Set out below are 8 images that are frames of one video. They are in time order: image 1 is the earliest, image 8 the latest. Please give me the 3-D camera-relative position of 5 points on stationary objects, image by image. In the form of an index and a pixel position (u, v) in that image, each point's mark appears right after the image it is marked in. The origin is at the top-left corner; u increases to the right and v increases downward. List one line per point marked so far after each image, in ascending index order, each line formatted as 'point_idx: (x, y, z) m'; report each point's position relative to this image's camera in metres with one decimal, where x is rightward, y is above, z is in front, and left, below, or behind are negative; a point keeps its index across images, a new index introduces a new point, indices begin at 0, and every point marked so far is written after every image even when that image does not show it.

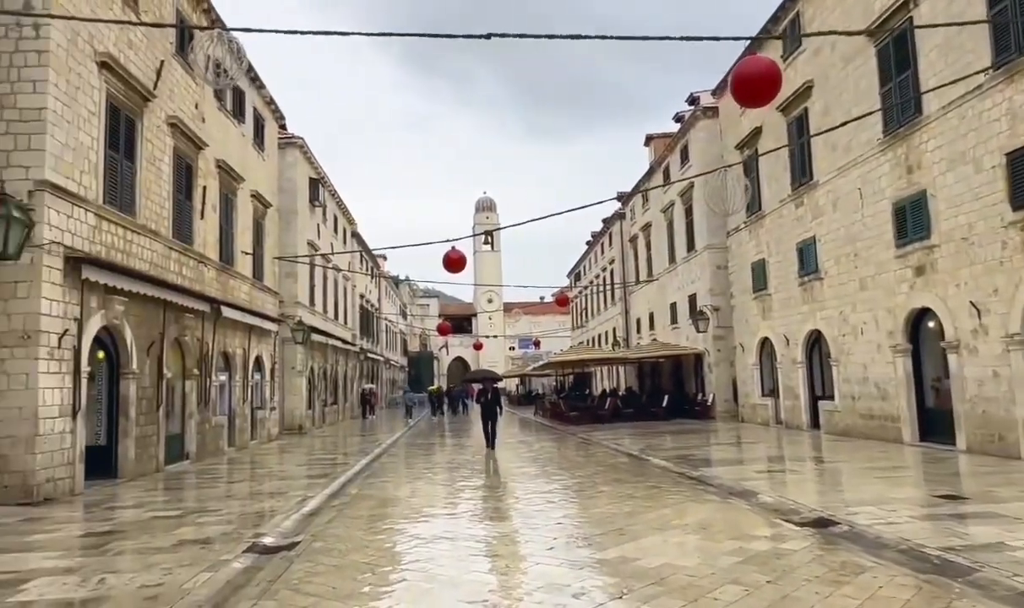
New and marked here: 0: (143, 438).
0: (-6.5, -2.4, +12.7) m
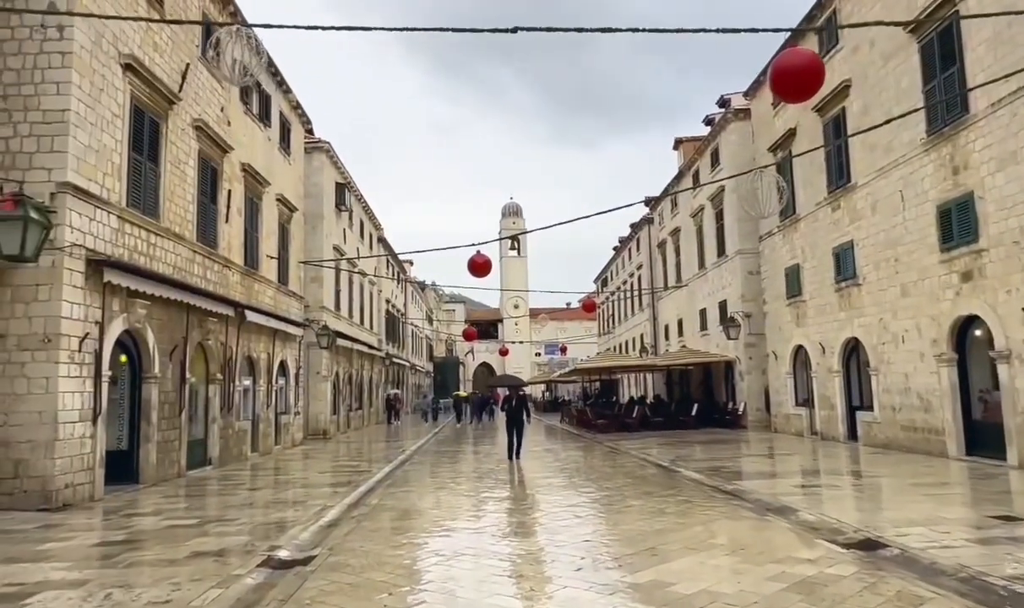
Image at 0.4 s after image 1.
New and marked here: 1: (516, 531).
0: (-6.1, -2.4, +12.6) m
1: (0.0, -2.3, +7.2) m
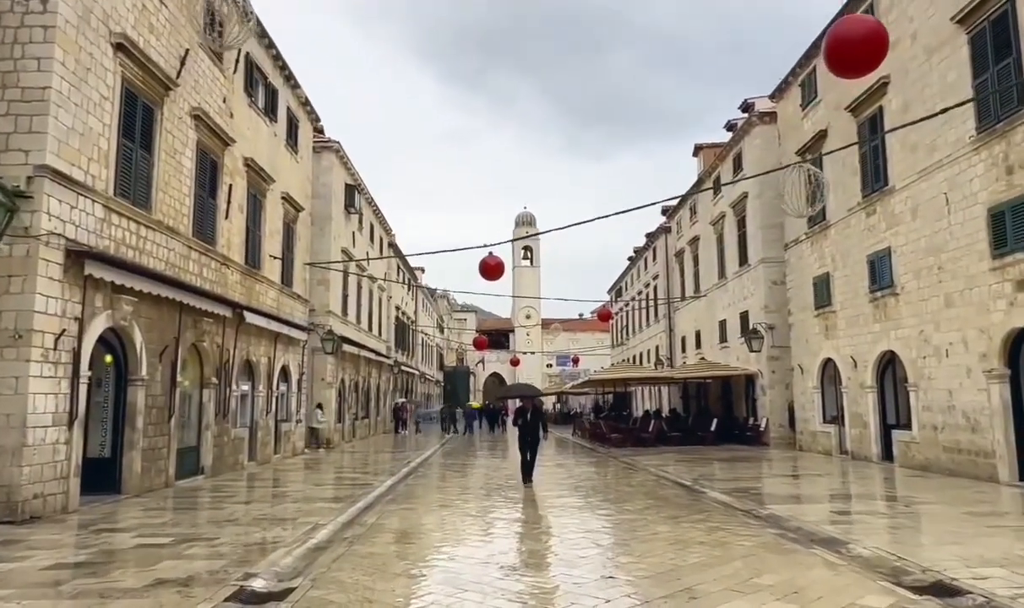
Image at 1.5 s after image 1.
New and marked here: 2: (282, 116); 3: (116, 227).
0: (-5.9, -2.4, +11.8) m
1: (+0.1, -2.2, +6.2) m
2: (-6.1, +5.0, +19.0) m
3: (-5.9, +1.1, +10.7) m
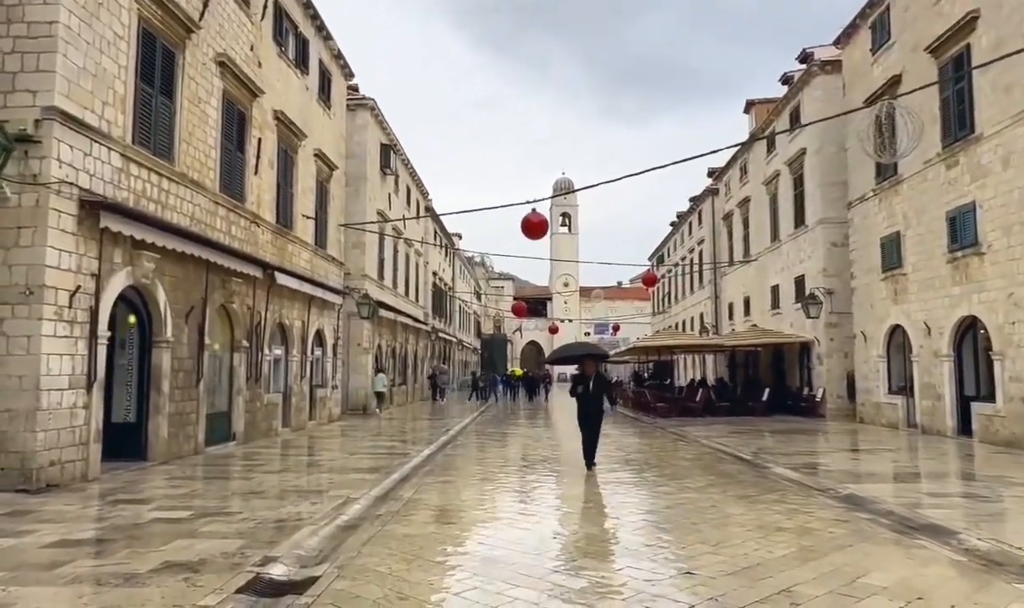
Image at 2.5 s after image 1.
0: (-5.2, -1.8, +11.2) m
1: (+0.6, -1.8, +5.4) m
2: (-5.0, +5.9, +18.2) m
3: (-5.2, +1.7, +10.0) m
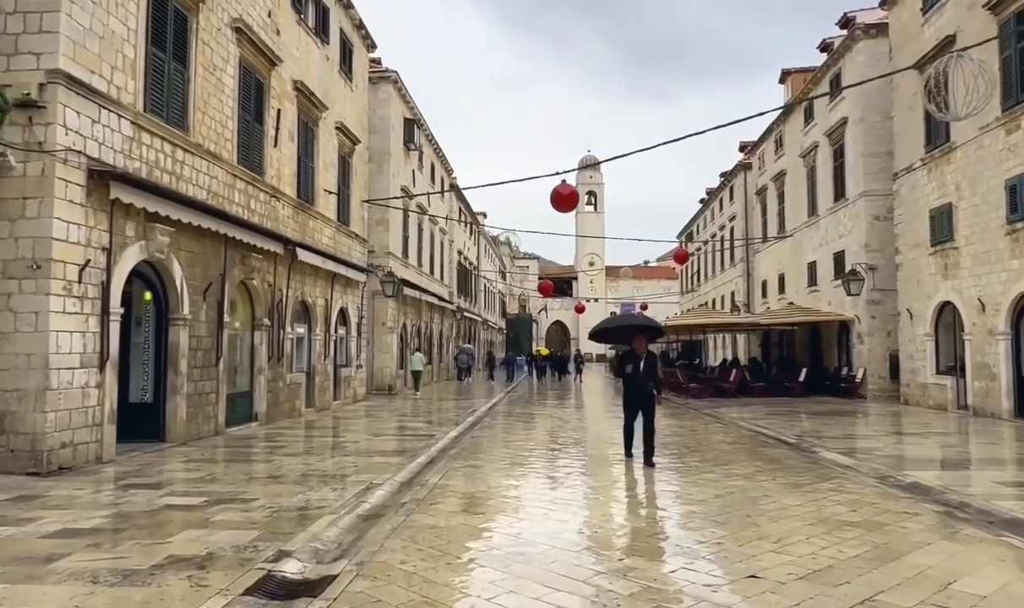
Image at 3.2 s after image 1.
0: (-4.7, -1.4, +10.8) m
1: (+0.8, -1.6, +4.8) m
2: (-4.3, +6.5, +17.6) m
3: (-4.8, +2.1, +9.6) m
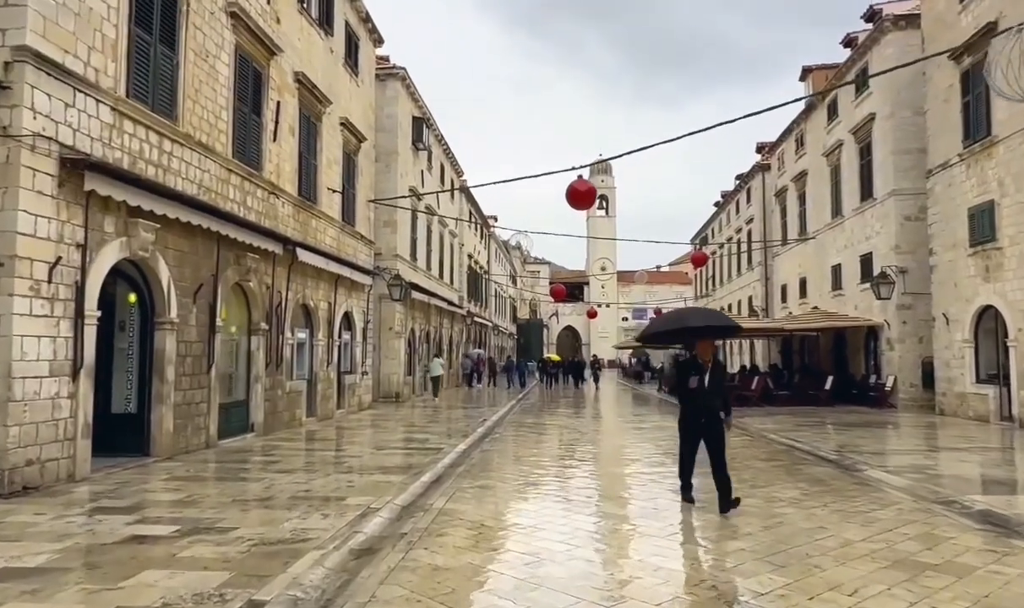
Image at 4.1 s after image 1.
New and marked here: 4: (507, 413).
0: (-4.5, -1.4, +10.1) m
1: (+0.9, -1.6, +4.0) m
2: (-4.0, +6.4, +16.8) m
3: (-4.7, +2.0, +8.8) m
4: (-0.1, -2.9, +19.0) m
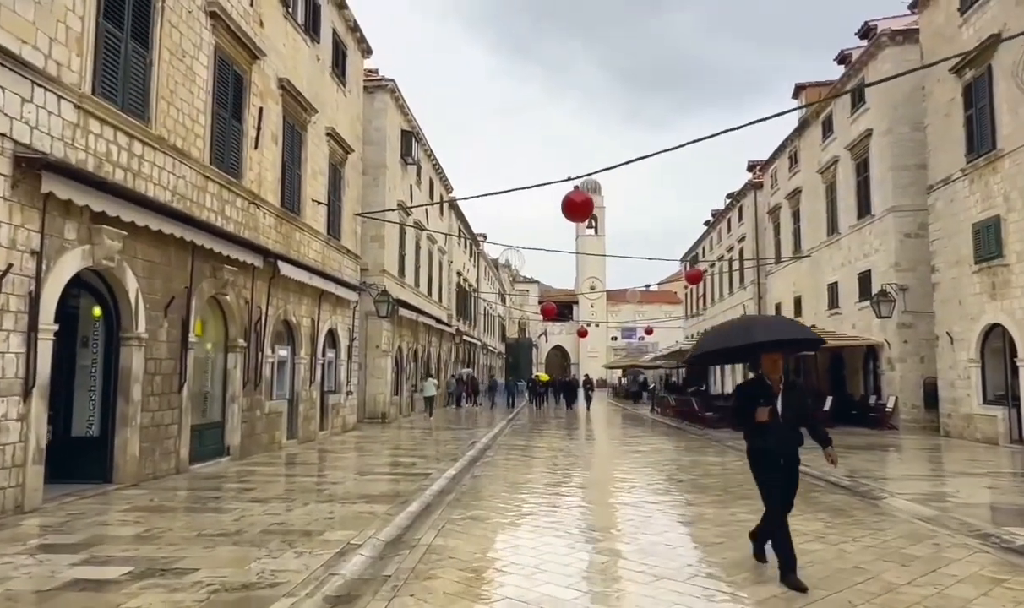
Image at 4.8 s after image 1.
0: (-4.6, -1.6, +9.3) m
1: (+0.9, -1.7, +3.3) m
2: (-4.2, +6.0, +16.3) m
3: (-4.7, +1.9, +8.2) m
4: (-0.4, -3.3, +18.3) m
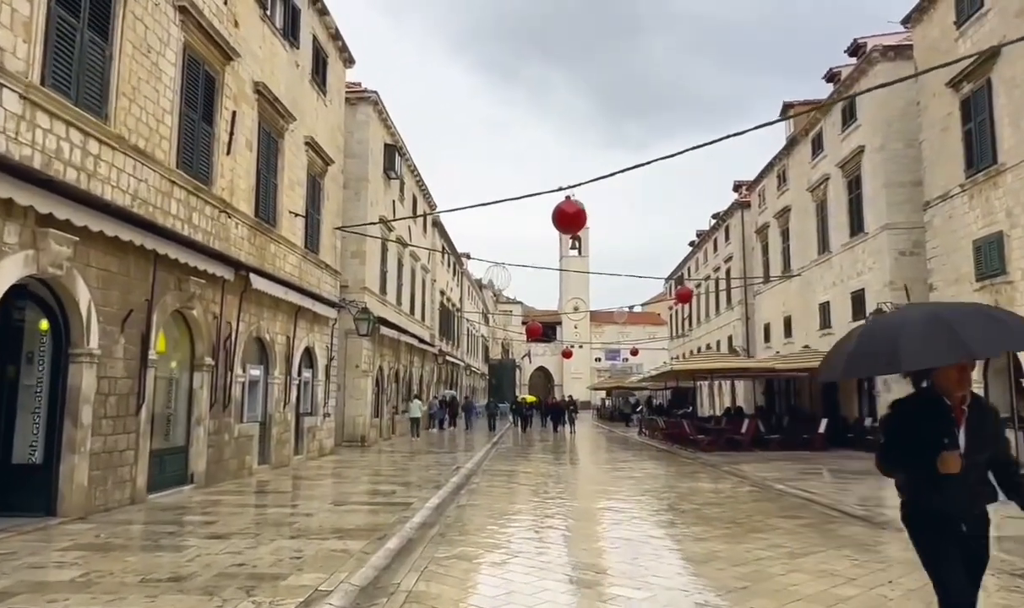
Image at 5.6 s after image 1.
0: (-4.7, -1.8, +8.5) m
1: (+0.9, -1.7, +2.6) m
2: (-4.5, +5.7, +15.7) m
3: (-4.8, +1.8, +7.4) m
4: (-0.7, -3.7, +17.5) m
